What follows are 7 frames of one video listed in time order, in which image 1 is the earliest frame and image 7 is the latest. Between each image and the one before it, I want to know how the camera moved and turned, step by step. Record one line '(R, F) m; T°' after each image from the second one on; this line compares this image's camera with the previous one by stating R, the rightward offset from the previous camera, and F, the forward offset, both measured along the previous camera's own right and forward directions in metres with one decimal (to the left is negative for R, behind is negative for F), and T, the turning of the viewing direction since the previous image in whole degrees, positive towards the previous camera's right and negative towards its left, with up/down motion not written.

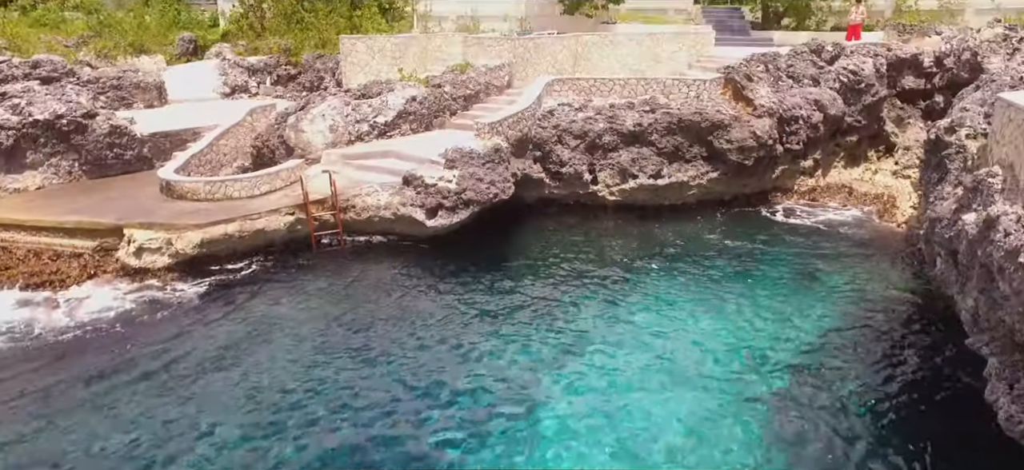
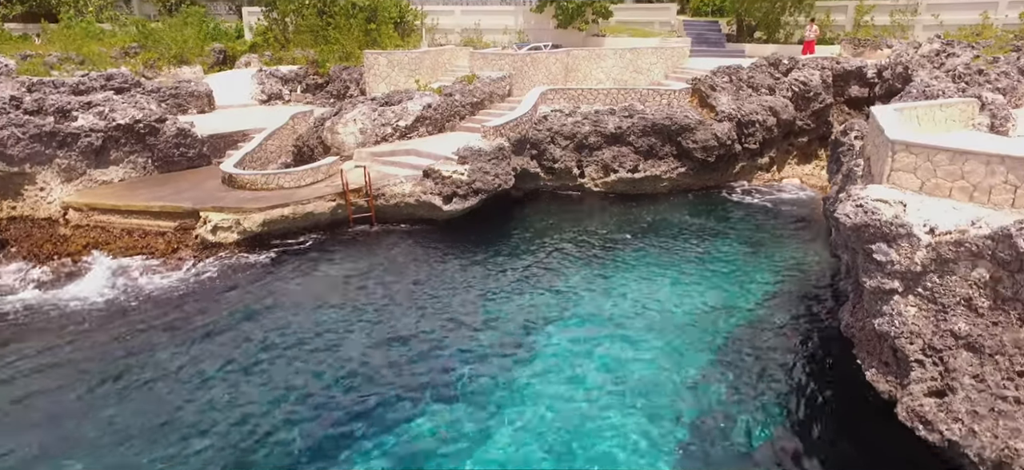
(-0.1, -2.8) m; 0°
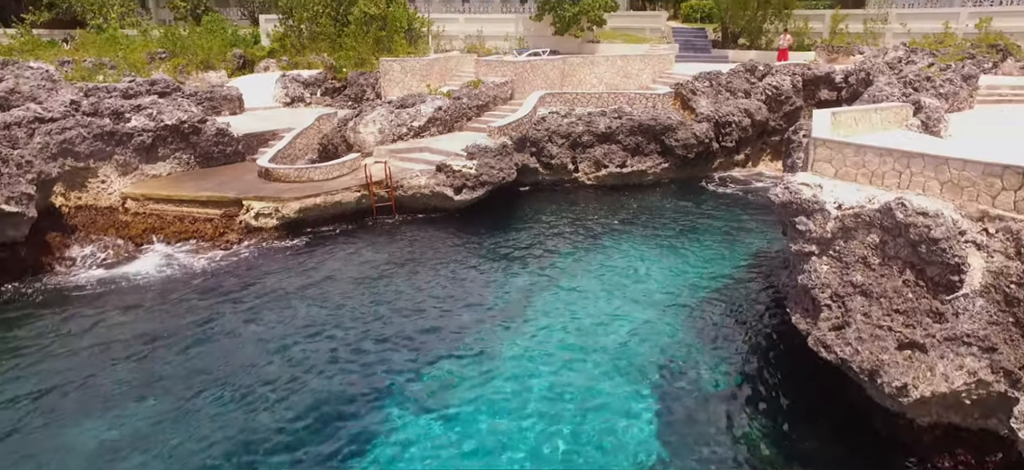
(-0.1, -2.1) m; 0°
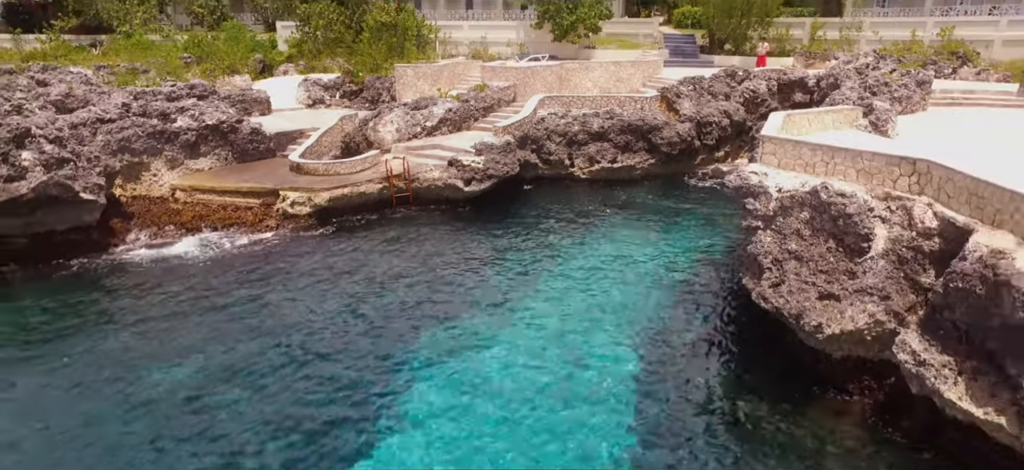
(-0.1, -2.2) m; 0°
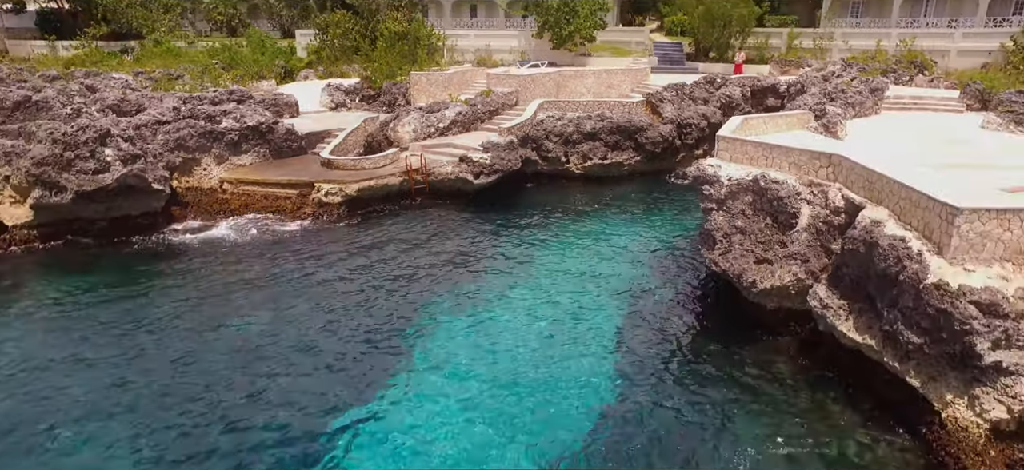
(-0.1, -2.9) m; 0°
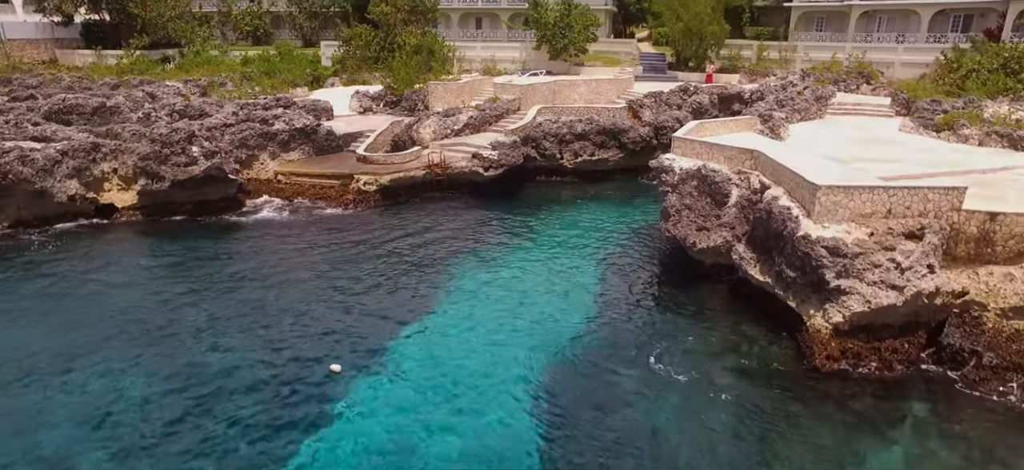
(-0.2, -4.5) m; 0°
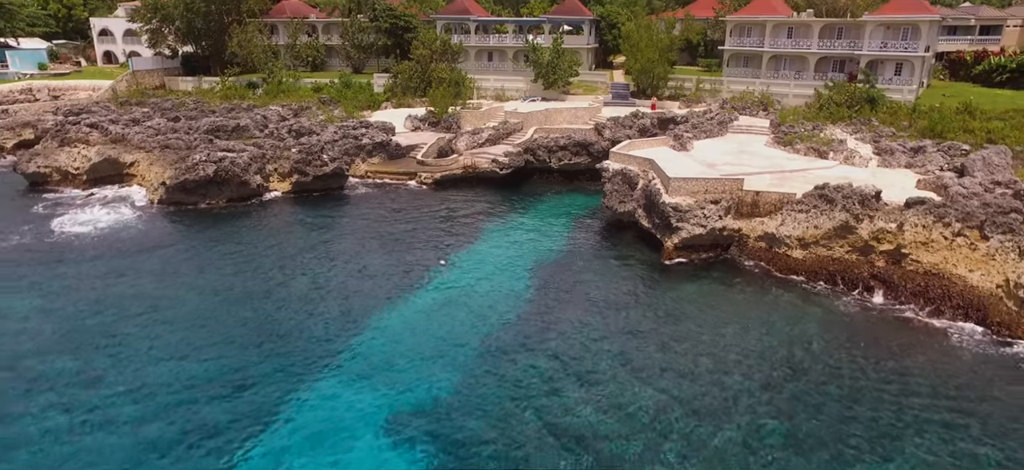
(-0.3, -14.0) m; 0°
